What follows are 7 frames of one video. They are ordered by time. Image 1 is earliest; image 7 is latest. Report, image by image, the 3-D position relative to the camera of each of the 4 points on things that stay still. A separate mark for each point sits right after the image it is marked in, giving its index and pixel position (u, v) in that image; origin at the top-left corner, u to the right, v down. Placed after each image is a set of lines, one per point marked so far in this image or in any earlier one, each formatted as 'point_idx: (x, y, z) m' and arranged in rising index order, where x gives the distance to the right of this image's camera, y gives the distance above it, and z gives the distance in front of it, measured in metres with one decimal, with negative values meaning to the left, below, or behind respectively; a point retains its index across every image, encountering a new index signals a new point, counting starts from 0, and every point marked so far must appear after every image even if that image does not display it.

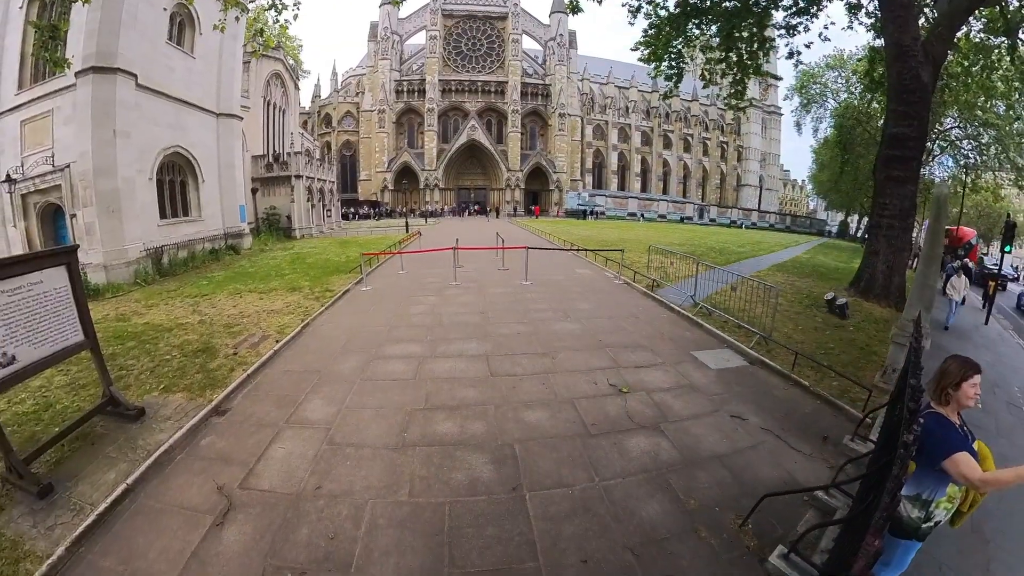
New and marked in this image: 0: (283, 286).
0: (-5.0, 0.0, +9.5) m
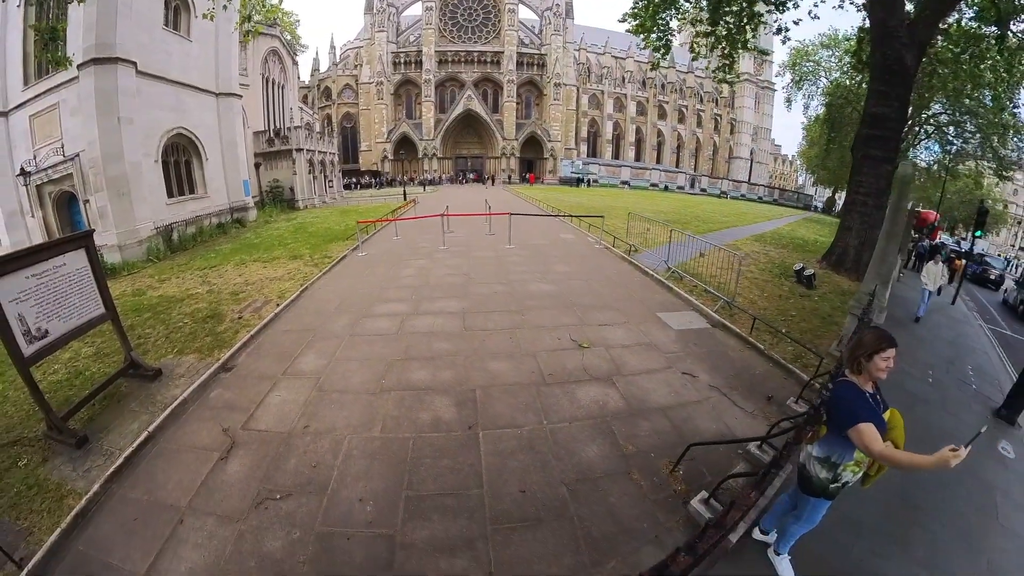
0: (-5.2, +0.7, +10.1) m
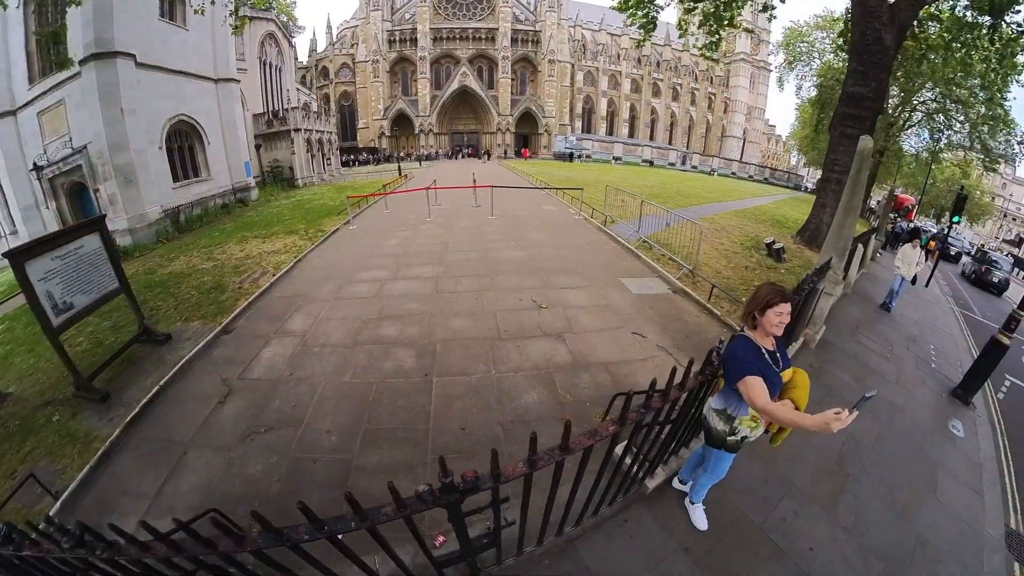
0: (-5.5, +1.4, +10.6) m
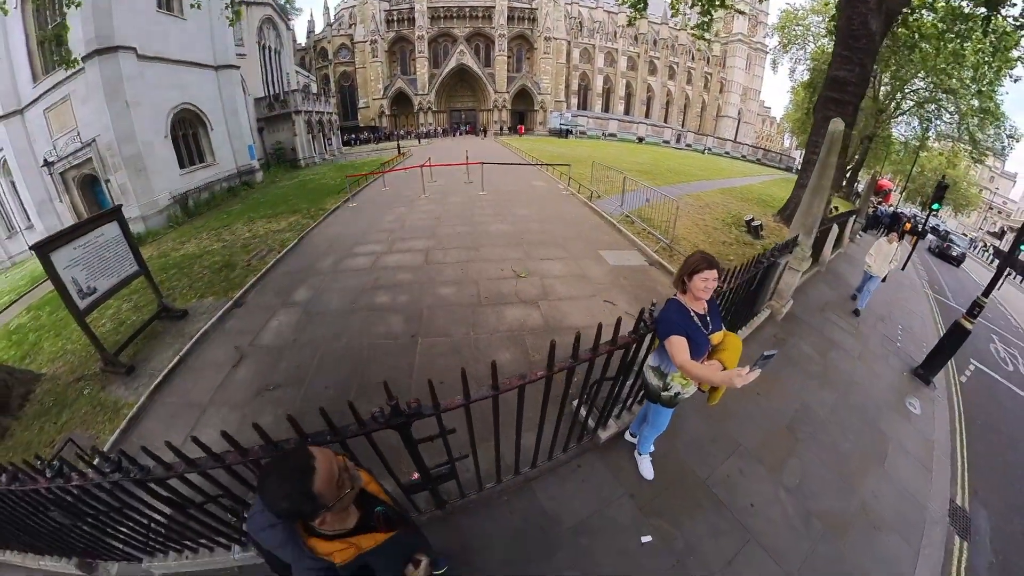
0: (-5.7, +2.0, +11.1) m
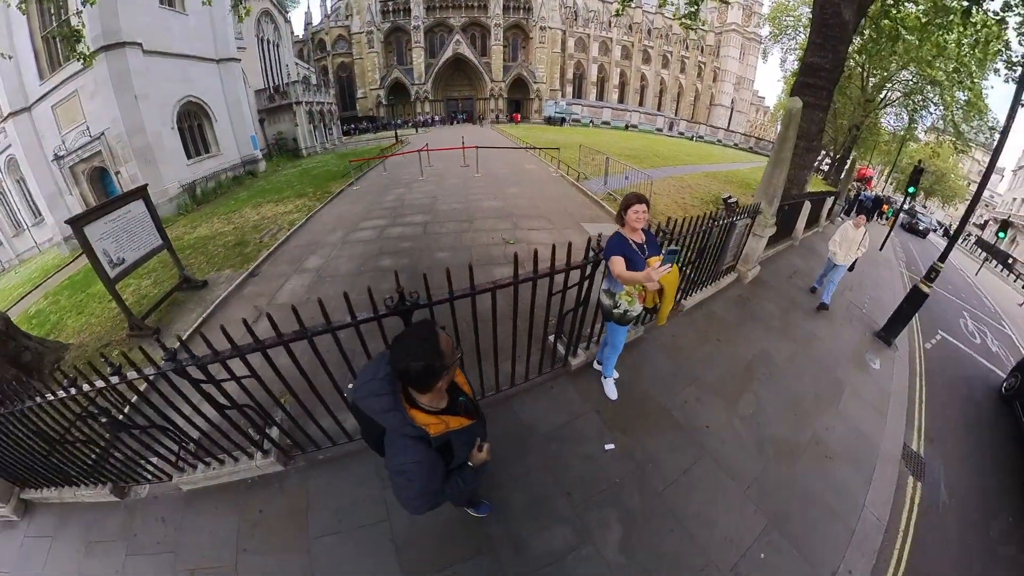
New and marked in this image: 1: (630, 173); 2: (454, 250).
0: (-5.8, +2.5, +11.7) m
1: (+2.5, +2.5, +9.5) m
2: (-0.8, +0.5, +6.3) m
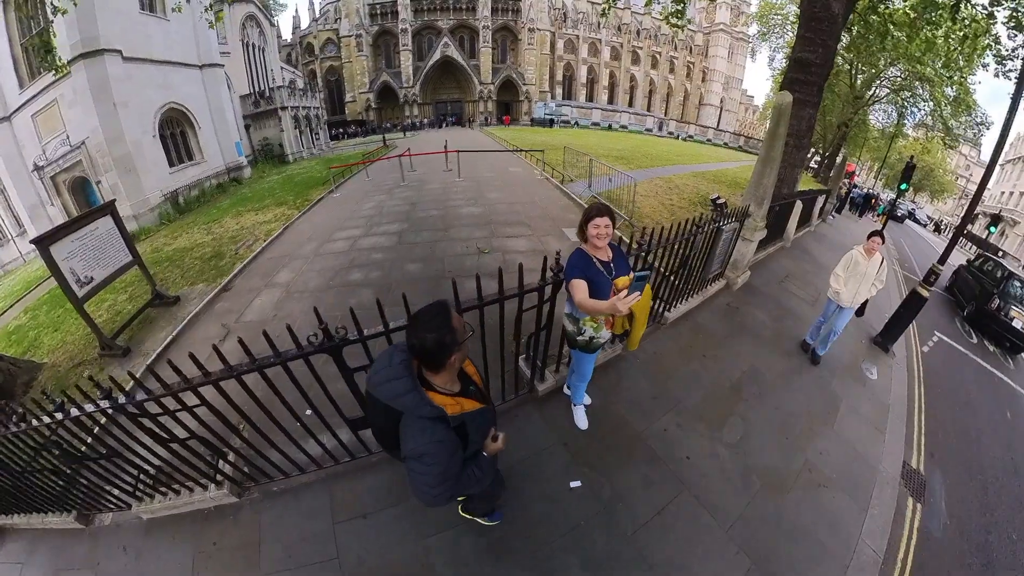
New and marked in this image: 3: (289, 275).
0: (-6.2, +2.2, +11.4) m
1: (+2.2, +2.3, +9.2) m
2: (-1.1, +0.4, +6.1) m
3: (-3.3, +0.2, +6.5) m
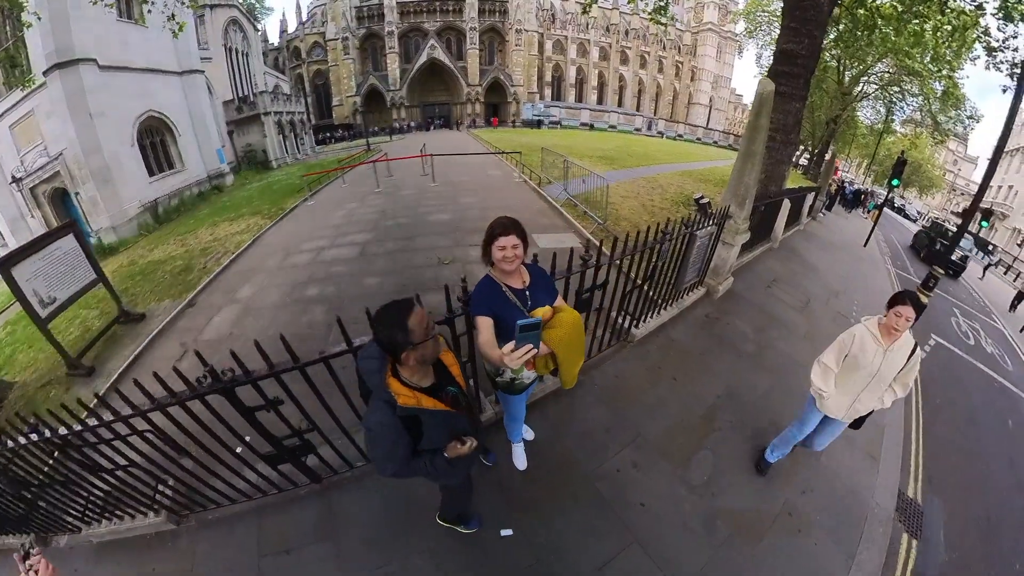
0: (-6.6, +2.0, +11.2) m
1: (+1.7, +2.2, +8.9) m
2: (-1.5, +0.2, +5.8) m
3: (-3.7, 0.0, +6.2) m
